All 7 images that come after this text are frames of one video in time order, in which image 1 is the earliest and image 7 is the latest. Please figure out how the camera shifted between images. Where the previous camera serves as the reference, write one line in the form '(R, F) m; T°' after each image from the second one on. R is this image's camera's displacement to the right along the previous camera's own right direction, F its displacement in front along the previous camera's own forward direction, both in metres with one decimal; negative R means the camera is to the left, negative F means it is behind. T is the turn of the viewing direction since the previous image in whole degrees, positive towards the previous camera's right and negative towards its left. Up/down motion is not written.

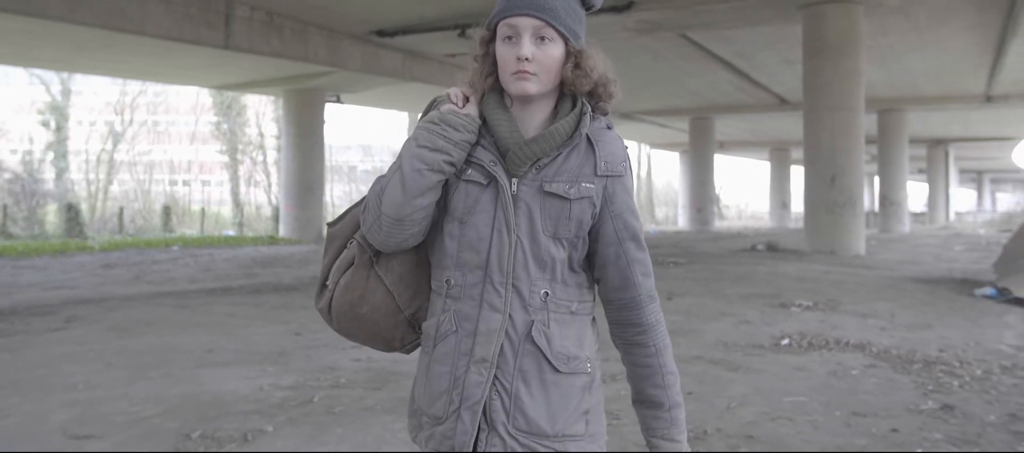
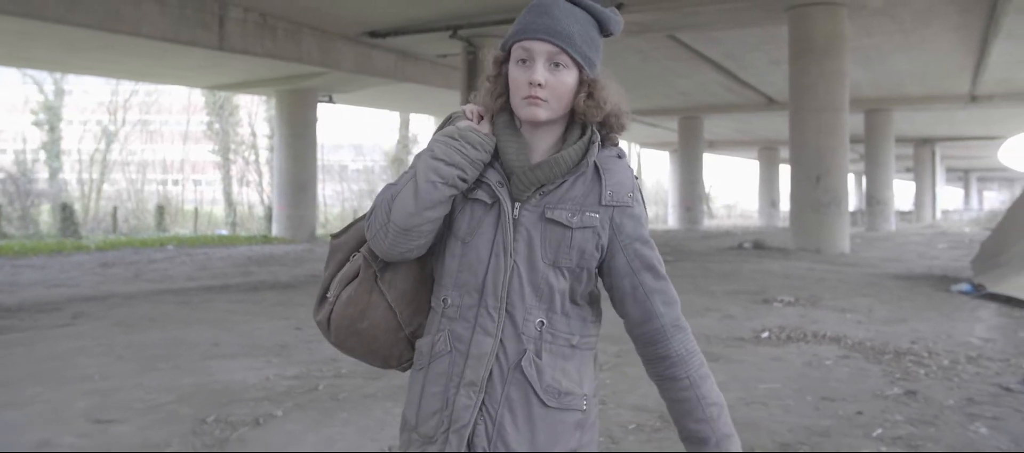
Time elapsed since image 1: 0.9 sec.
(0.0, -0.3) m; +1°
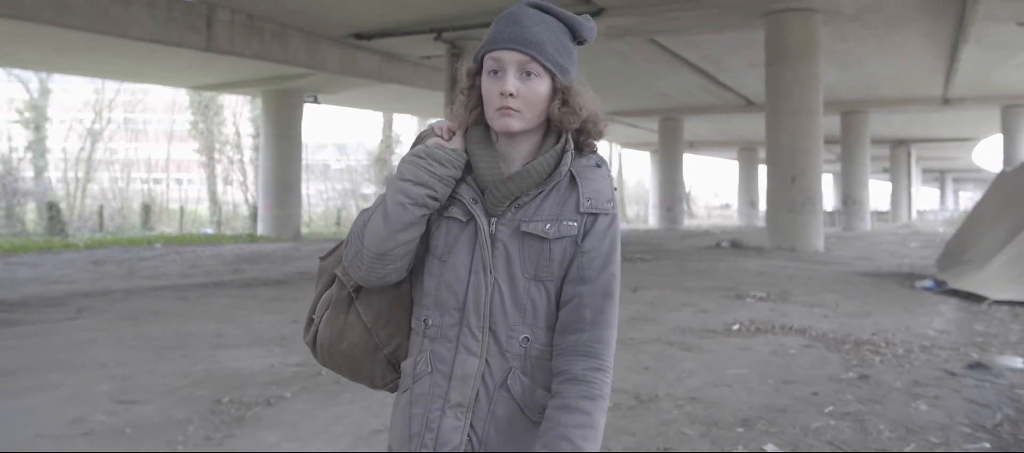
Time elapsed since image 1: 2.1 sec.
(0.0, -0.4) m; +1°
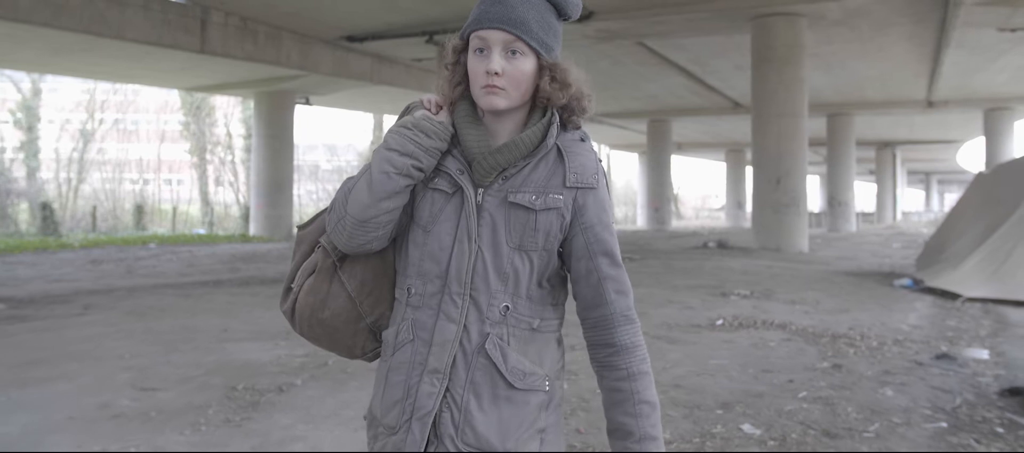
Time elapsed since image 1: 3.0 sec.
(0.0, -0.3) m; +1°
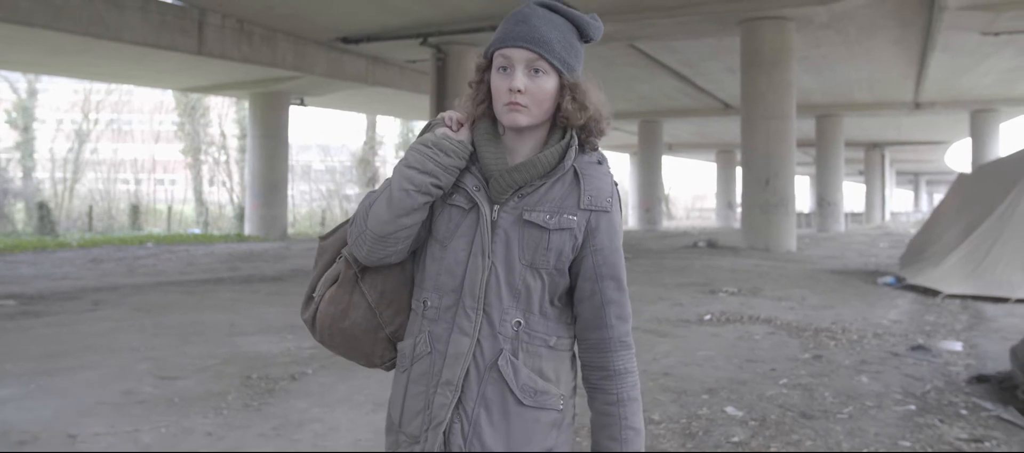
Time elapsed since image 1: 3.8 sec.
(0.0, -0.3) m; +1°
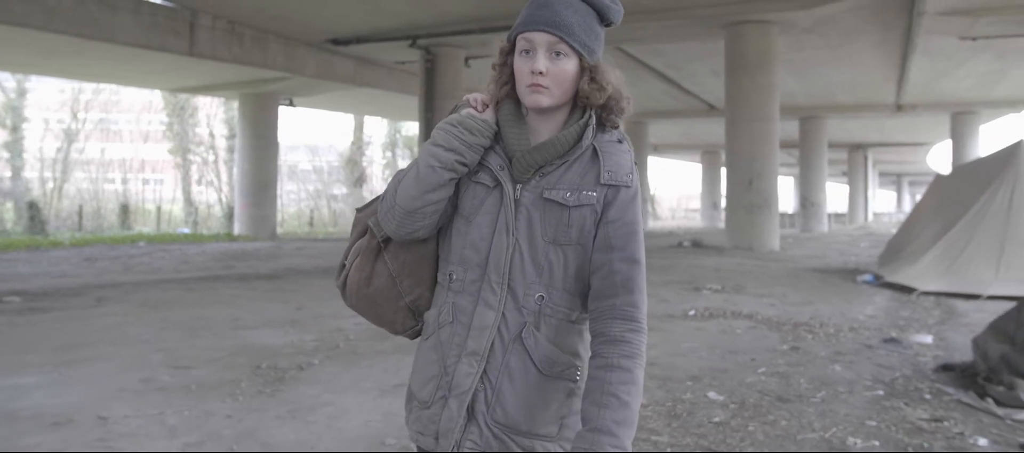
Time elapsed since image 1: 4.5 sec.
(-0.1, -0.3) m; +1°
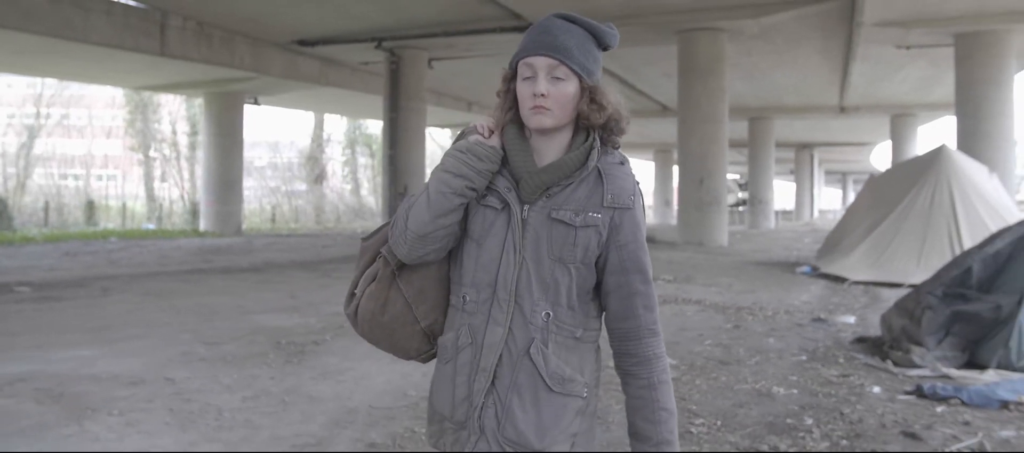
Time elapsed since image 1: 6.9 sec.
(-0.2, -0.9) m; +3°
